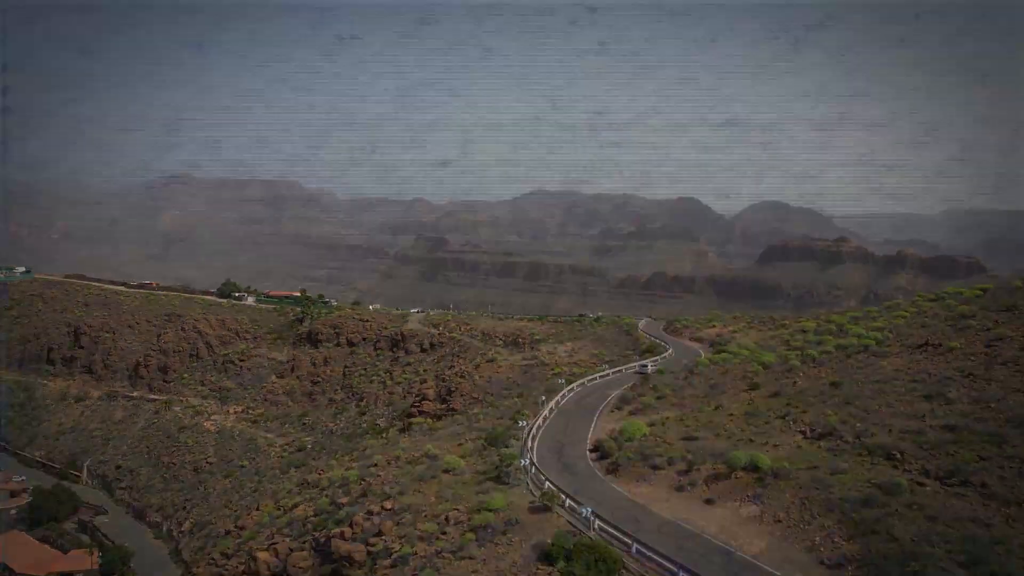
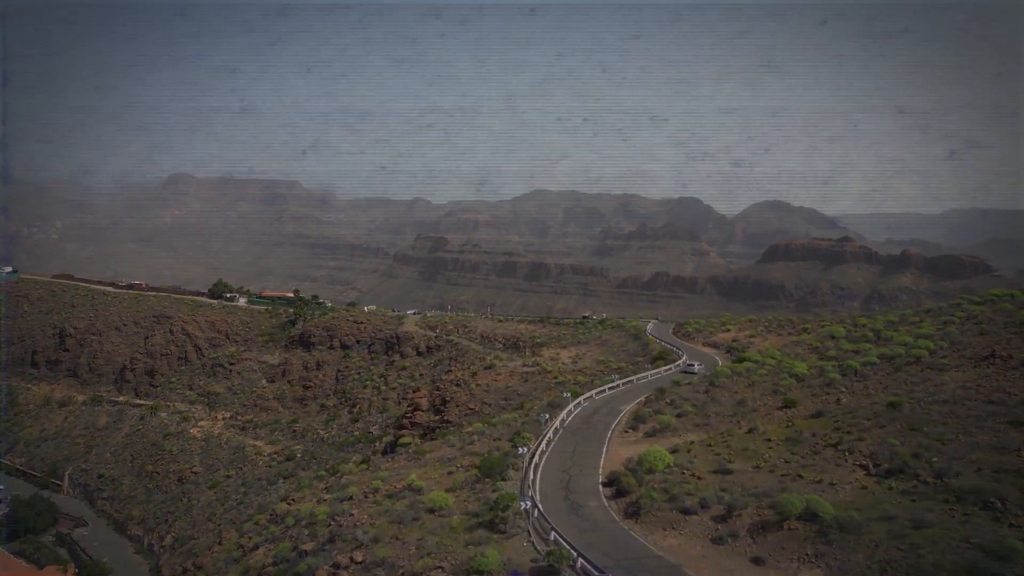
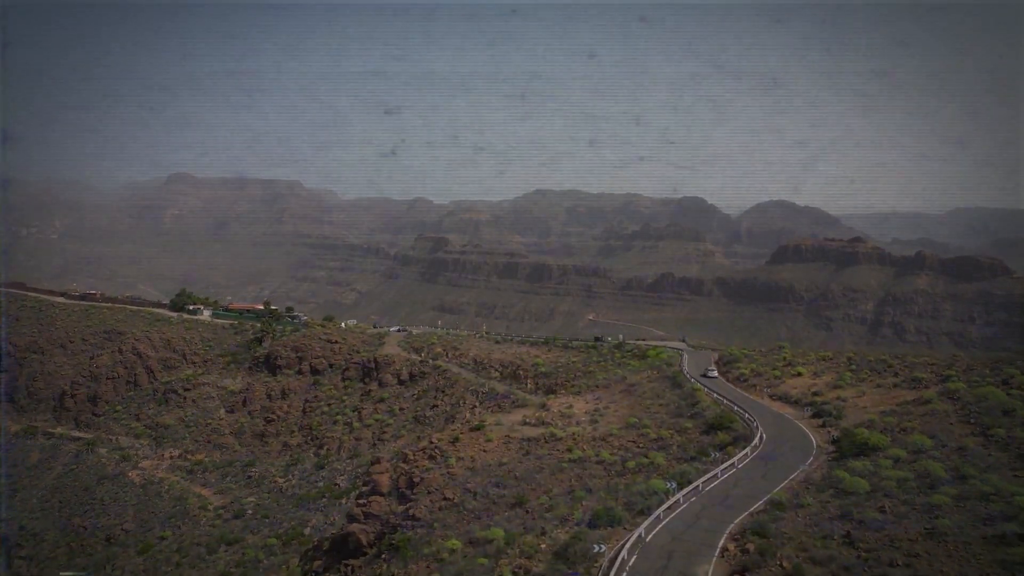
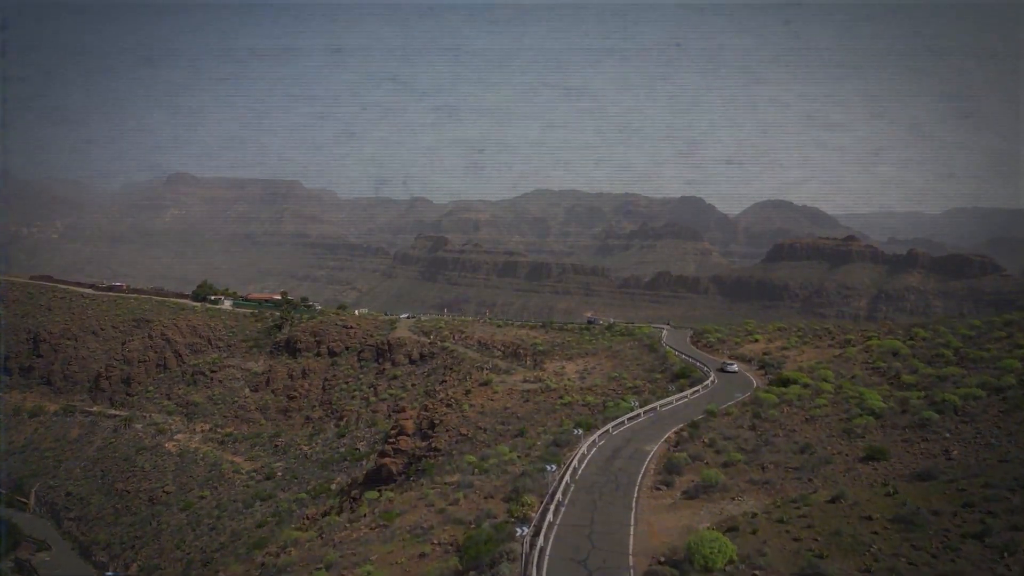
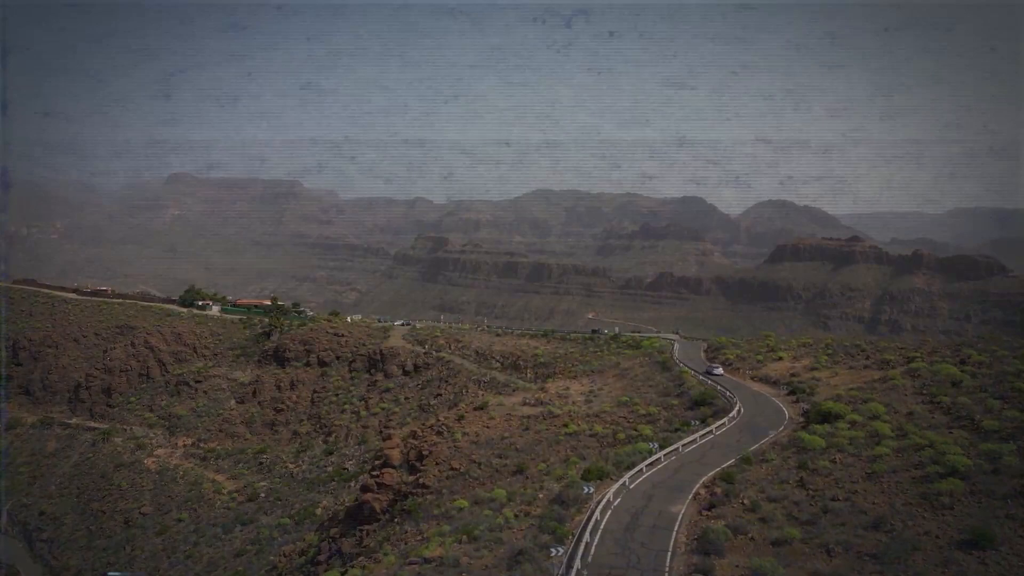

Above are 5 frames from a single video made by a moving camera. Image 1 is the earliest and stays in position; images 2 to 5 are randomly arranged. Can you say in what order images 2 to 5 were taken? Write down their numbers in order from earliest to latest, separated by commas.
2, 4, 5, 3
